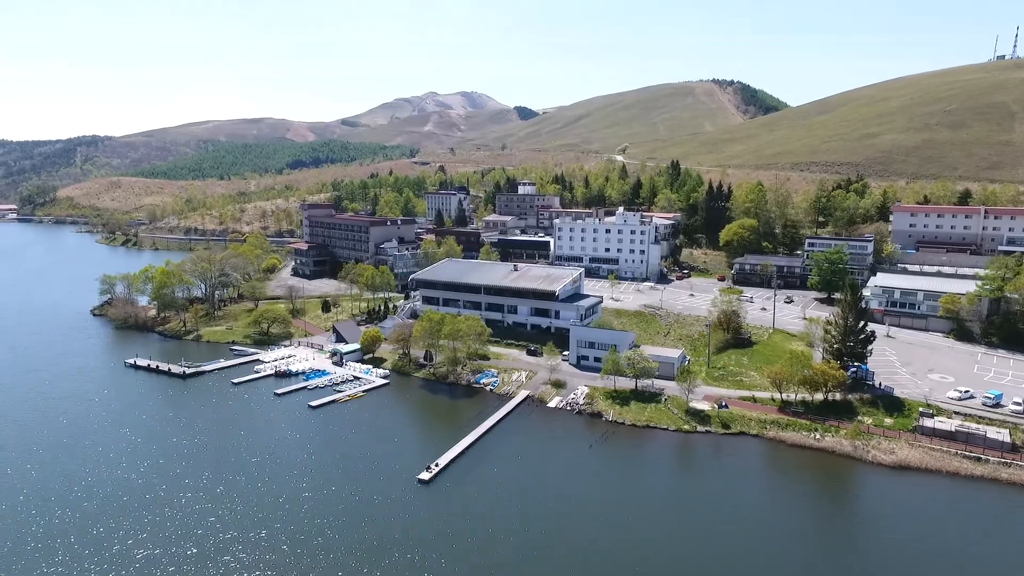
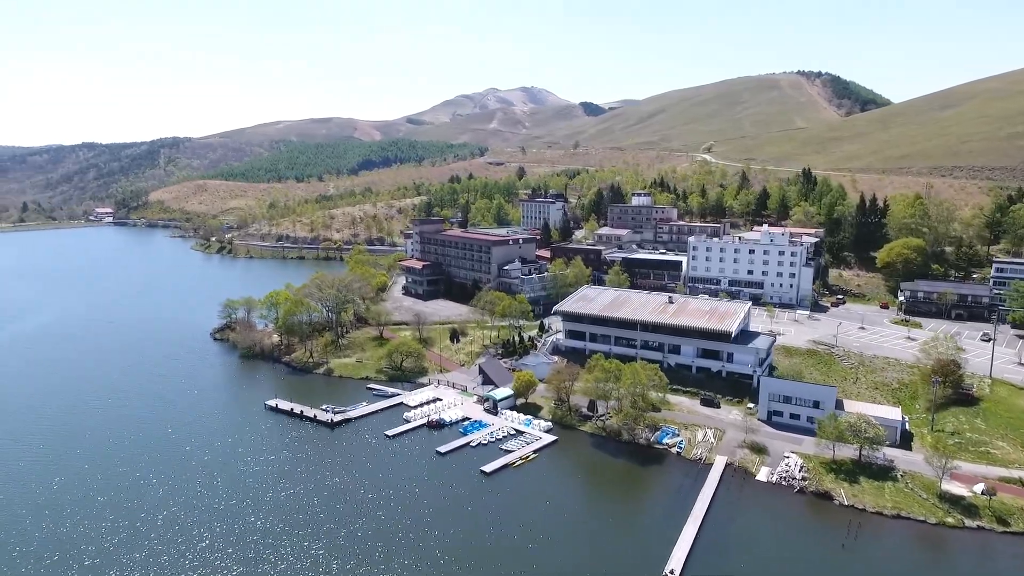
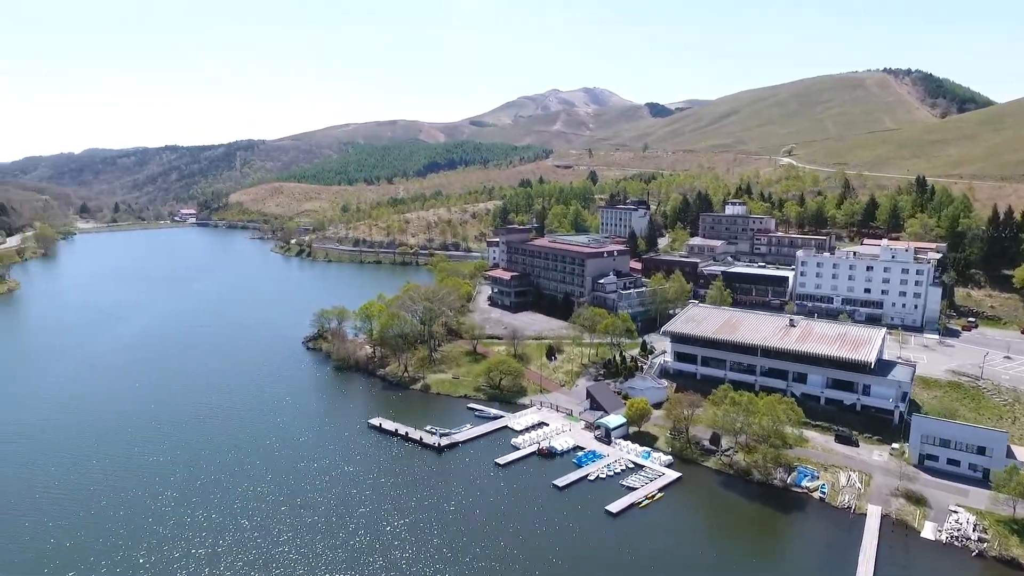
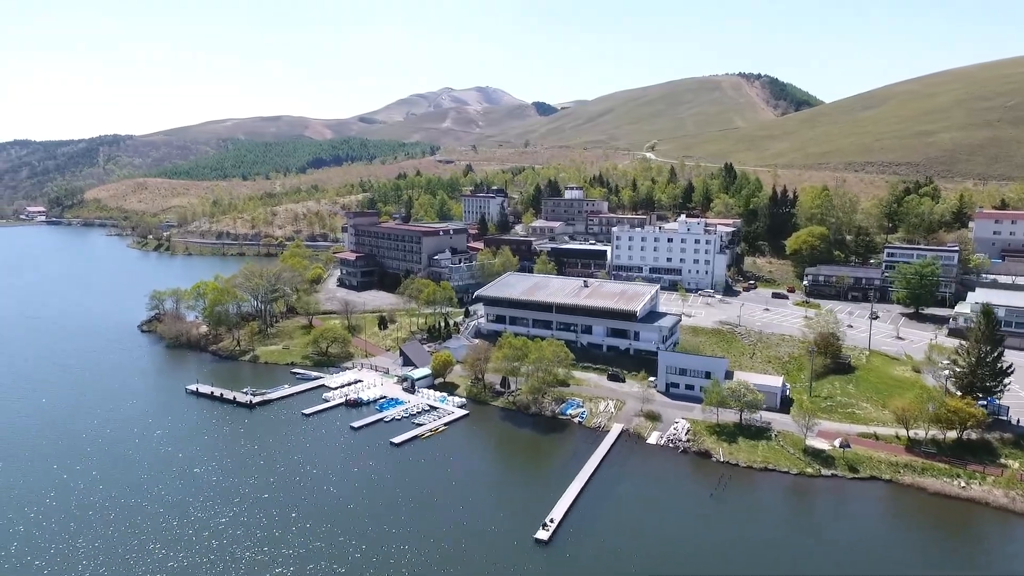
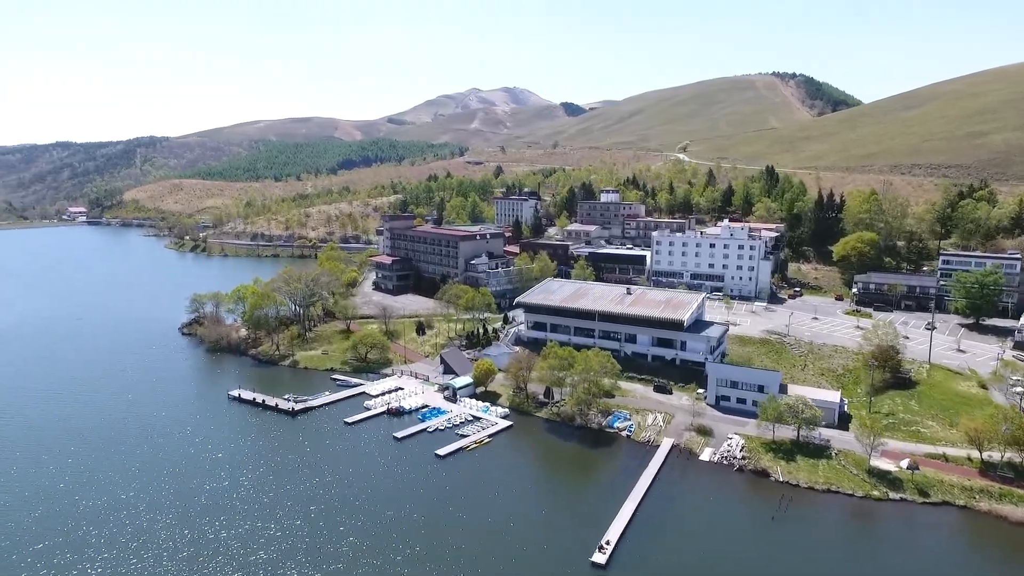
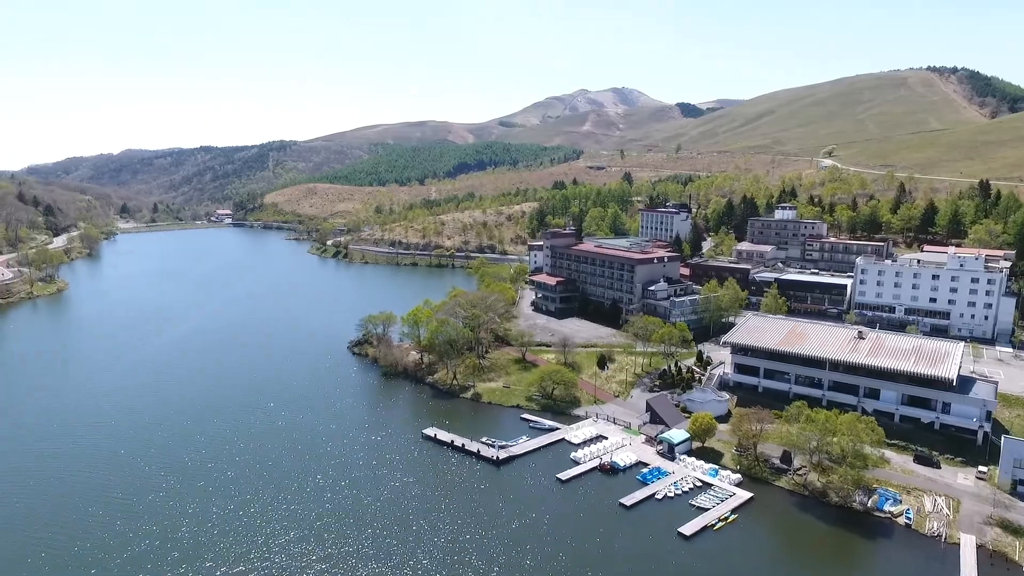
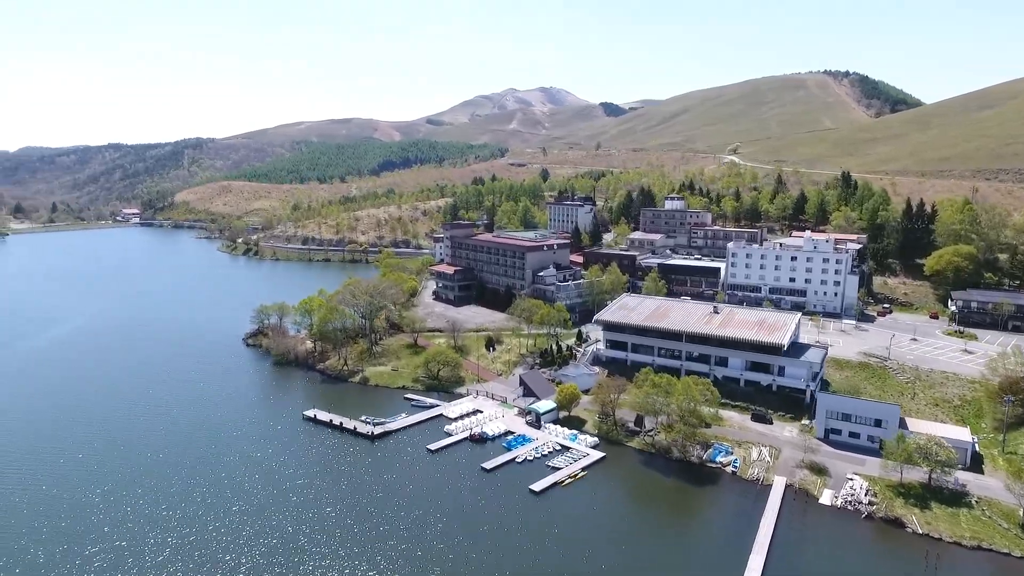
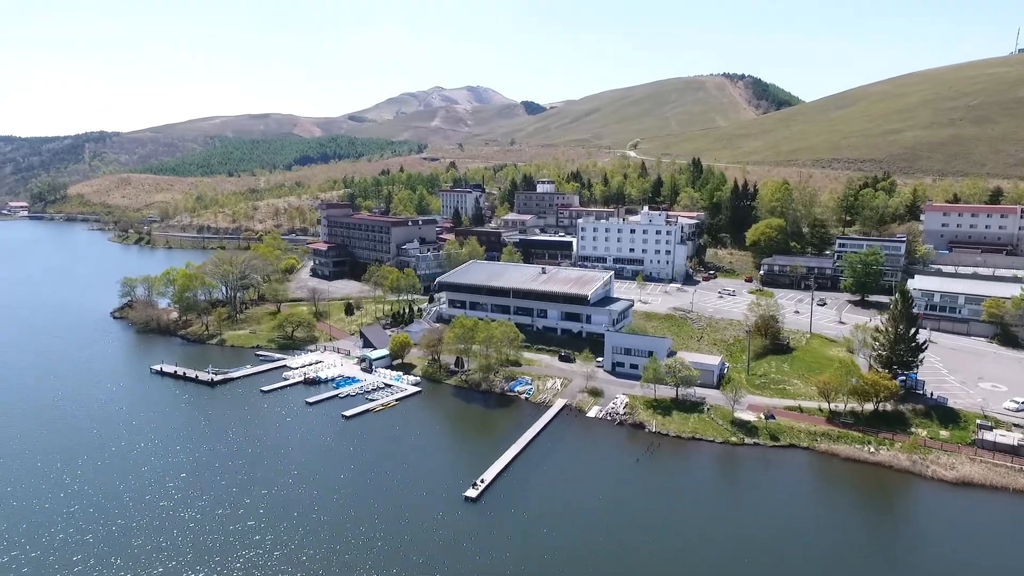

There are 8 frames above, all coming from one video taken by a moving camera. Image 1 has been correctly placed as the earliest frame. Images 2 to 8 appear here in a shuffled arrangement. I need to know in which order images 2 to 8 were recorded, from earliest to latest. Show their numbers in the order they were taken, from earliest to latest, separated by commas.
8, 4, 5, 2, 7, 3, 6
